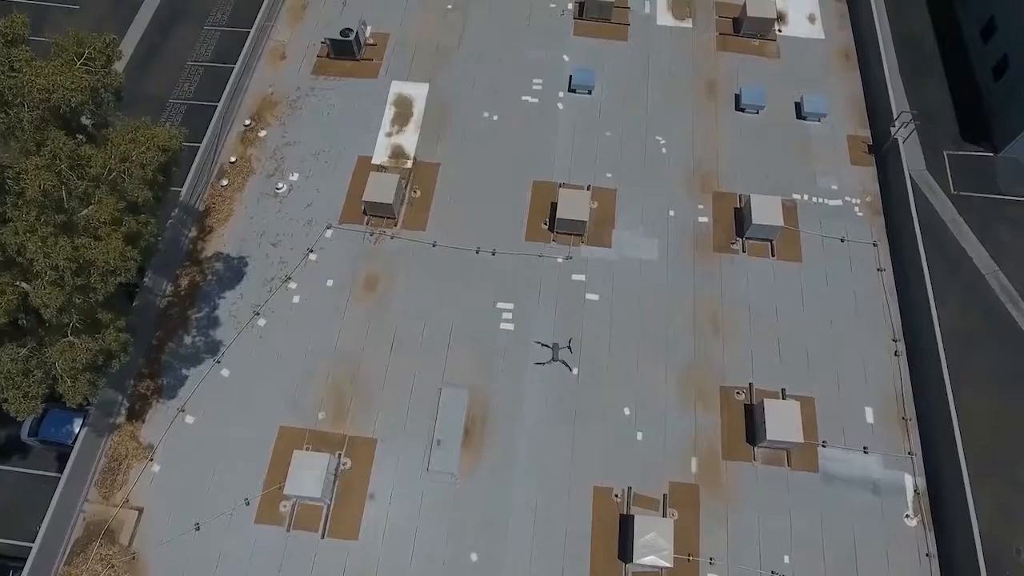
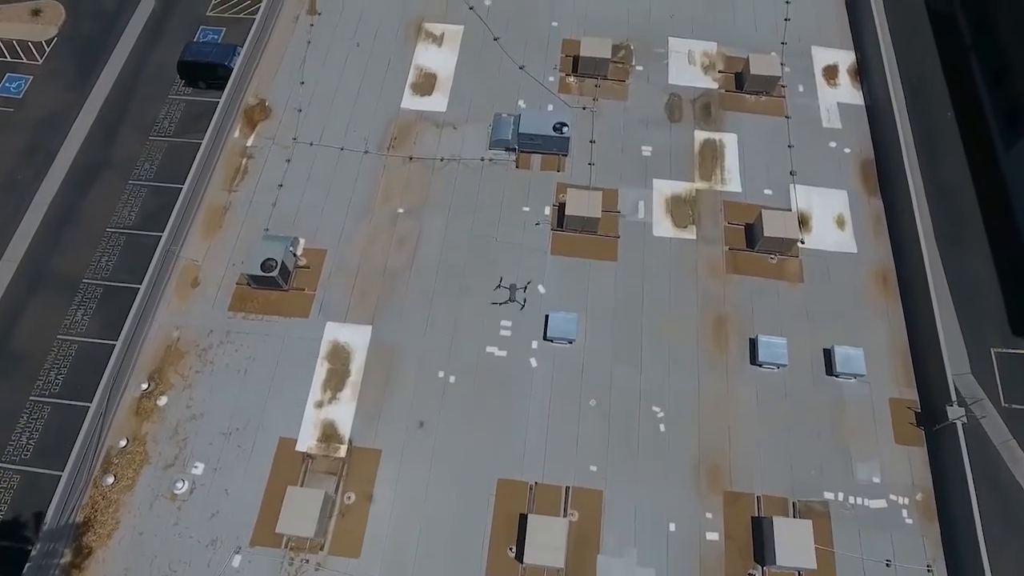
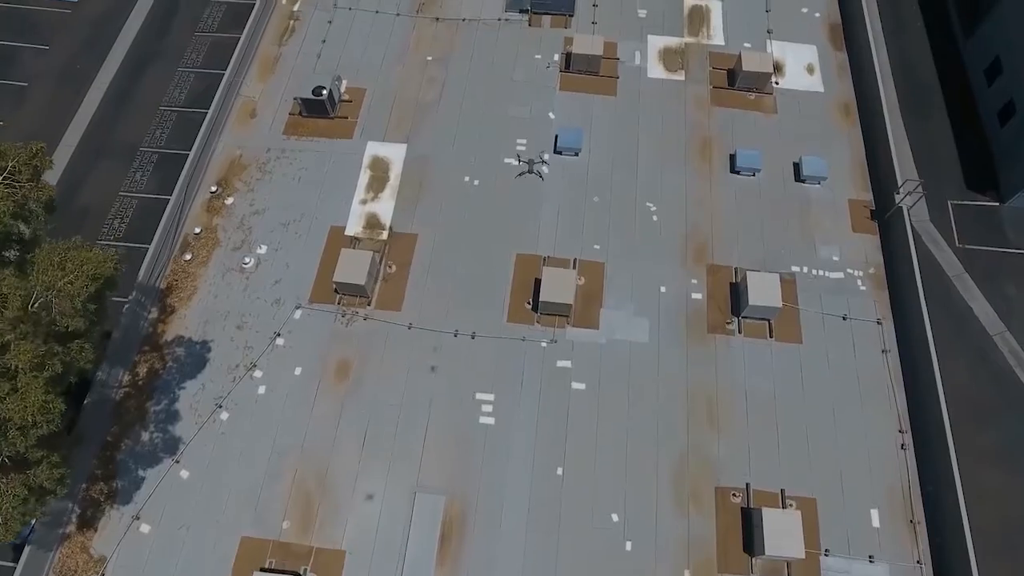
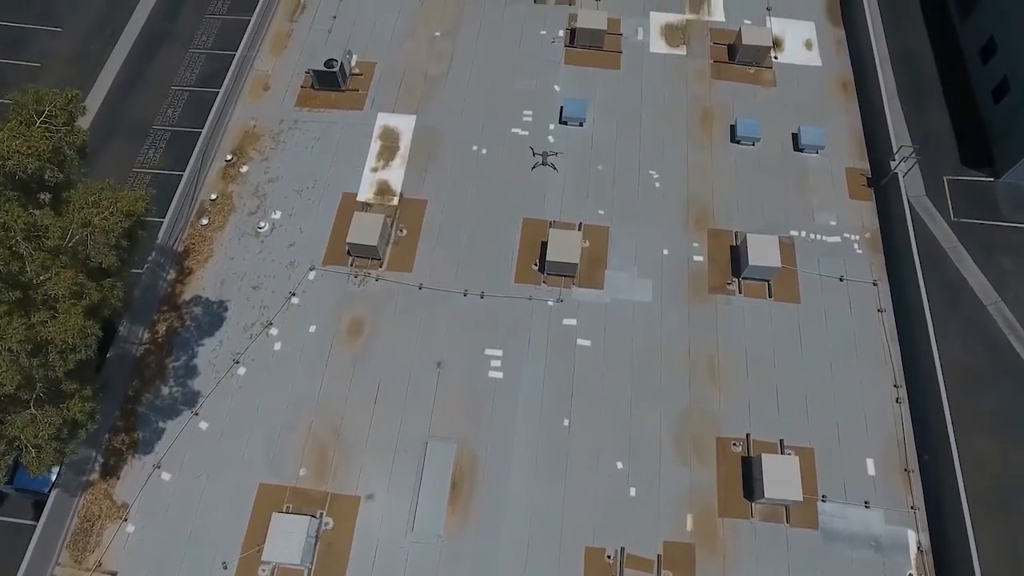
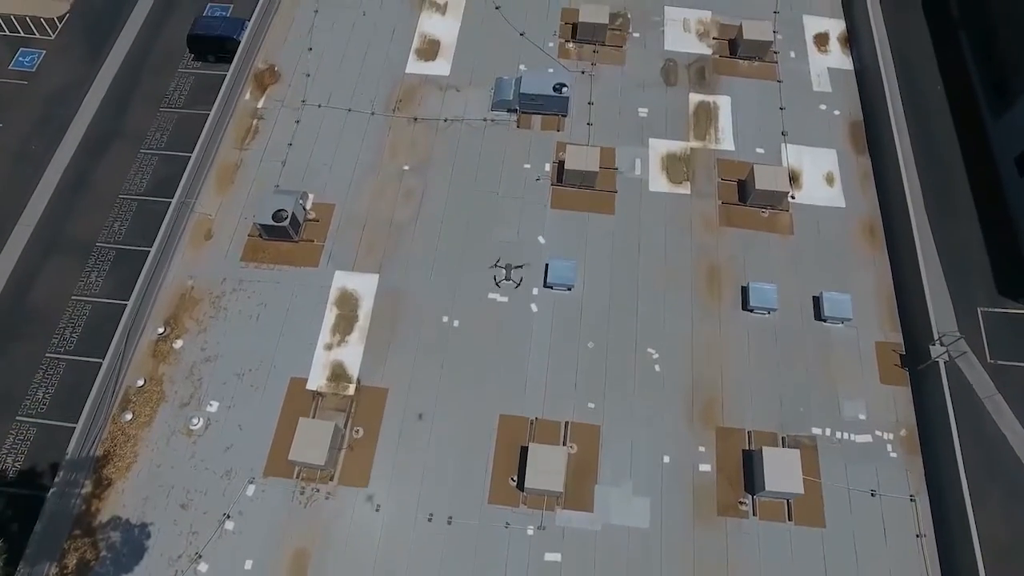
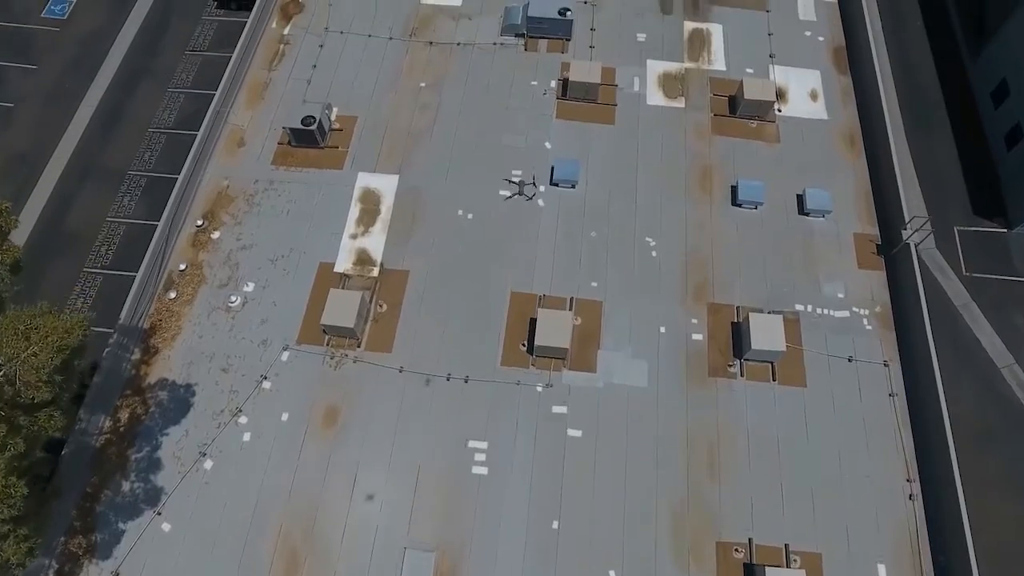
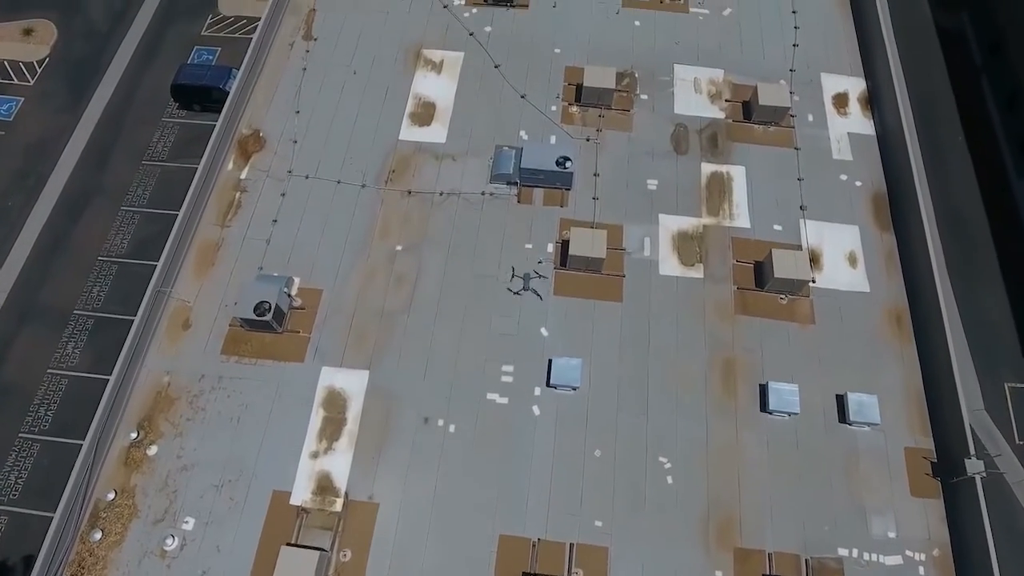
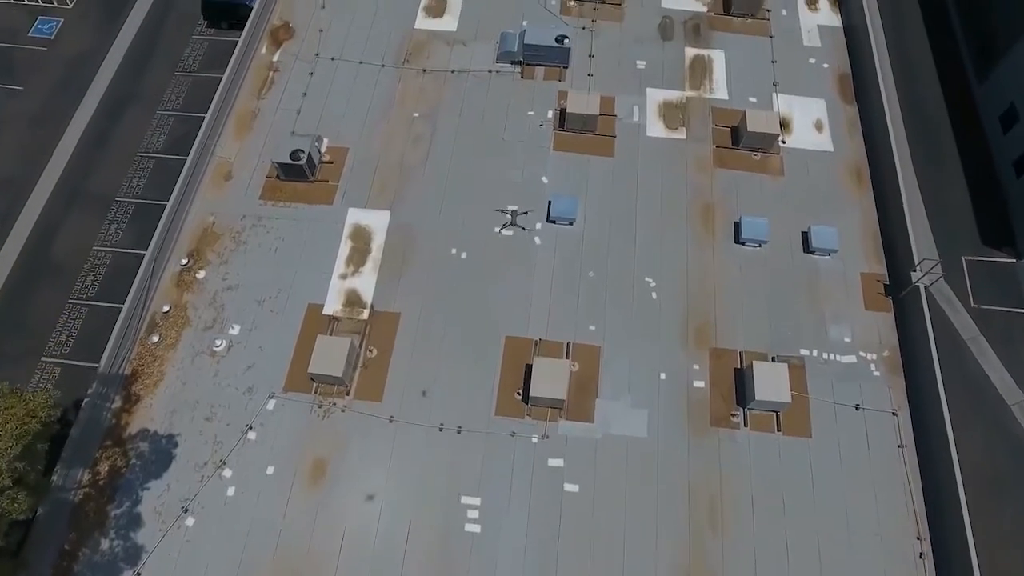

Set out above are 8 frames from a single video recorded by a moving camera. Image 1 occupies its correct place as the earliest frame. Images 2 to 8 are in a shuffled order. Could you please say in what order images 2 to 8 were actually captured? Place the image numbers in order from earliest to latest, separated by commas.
4, 3, 6, 8, 5, 2, 7
